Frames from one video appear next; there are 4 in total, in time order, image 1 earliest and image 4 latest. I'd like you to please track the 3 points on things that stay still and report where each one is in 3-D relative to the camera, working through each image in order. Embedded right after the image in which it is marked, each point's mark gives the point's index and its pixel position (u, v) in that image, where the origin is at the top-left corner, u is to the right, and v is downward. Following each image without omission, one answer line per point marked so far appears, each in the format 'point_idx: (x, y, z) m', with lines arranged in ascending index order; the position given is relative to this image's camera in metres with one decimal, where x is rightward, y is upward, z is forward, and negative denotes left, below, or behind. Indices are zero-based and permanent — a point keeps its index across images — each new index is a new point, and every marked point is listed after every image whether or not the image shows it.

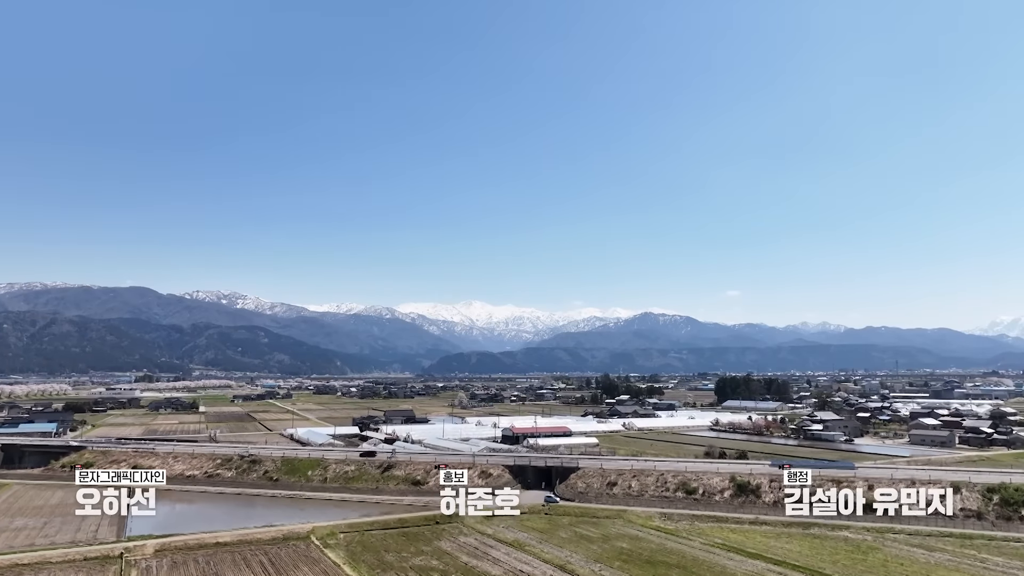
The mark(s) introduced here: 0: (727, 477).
0: (+6.9, -6.1, +19.7) m
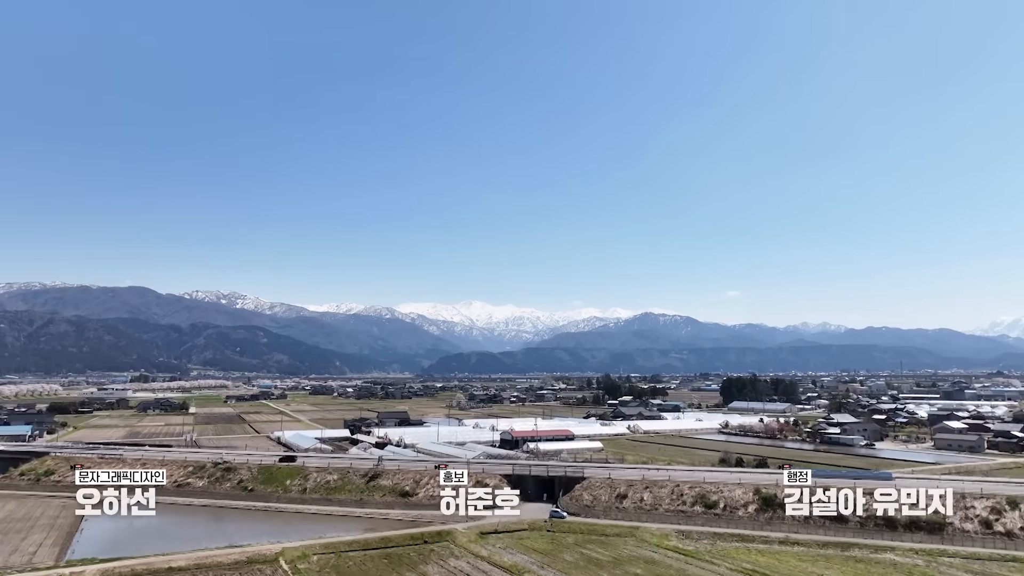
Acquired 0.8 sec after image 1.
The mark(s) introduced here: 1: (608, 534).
0: (+6.8, -5.8, +17.6) m
1: (+2.5, -6.4, +15.9) m
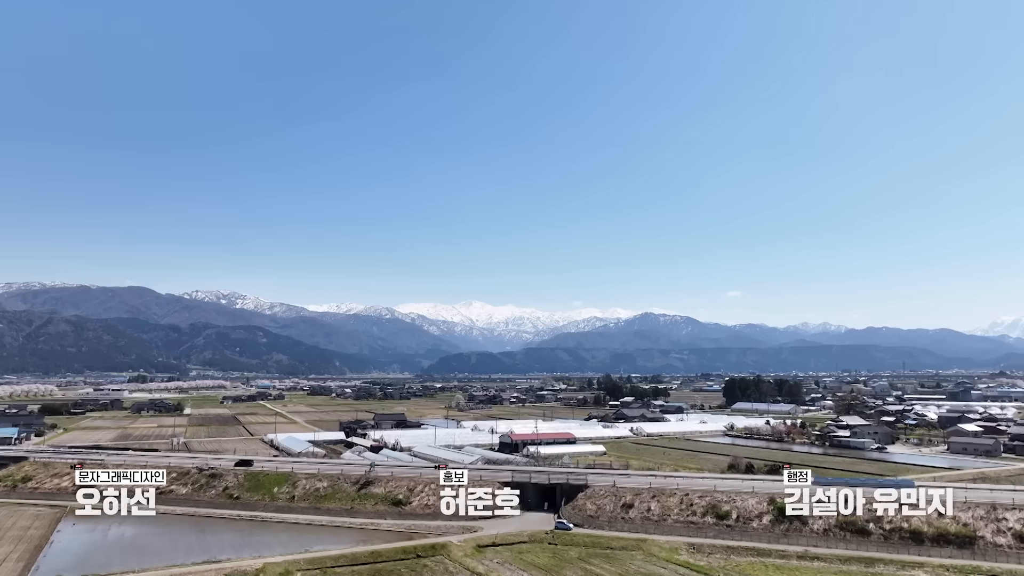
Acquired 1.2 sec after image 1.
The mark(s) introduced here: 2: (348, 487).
0: (+6.8, -5.7, +16.6) m
1: (+2.4, -6.3, +14.8) m
2: (-5.3, -6.4, +19.8) m
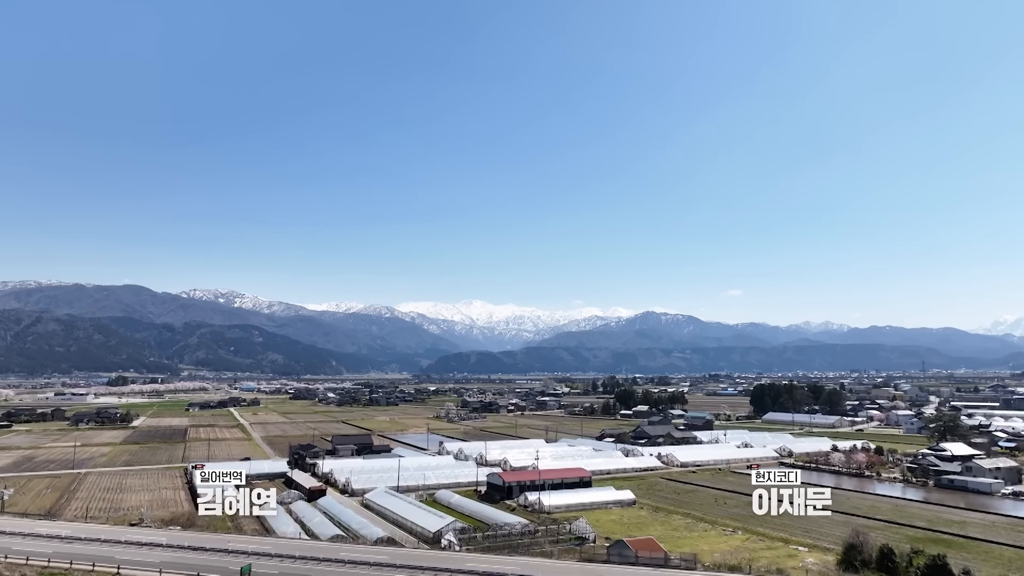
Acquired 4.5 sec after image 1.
0: (+6.5, -5.1, +7.8) m
1: (+2.1, -5.7, +6.1) m
2: (-5.6, -5.8, +11.0) m
